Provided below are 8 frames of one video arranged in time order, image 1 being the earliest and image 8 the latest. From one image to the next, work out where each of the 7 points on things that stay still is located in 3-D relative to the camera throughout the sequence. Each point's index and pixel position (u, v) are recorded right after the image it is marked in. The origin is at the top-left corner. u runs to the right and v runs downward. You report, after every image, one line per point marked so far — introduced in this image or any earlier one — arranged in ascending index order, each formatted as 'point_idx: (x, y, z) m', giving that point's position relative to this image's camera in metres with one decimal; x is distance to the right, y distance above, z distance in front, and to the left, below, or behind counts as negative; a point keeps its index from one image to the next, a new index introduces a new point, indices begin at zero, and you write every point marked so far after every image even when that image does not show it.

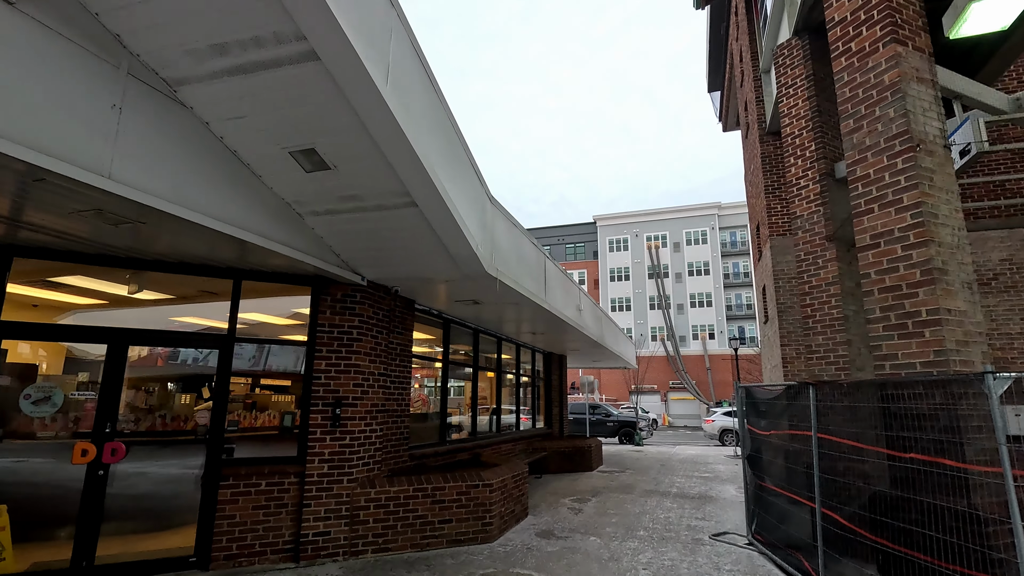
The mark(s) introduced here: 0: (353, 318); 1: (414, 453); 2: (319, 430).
0: (-1.8, -0.3, +5.9) m
1: (-1.3, -2.2, +7.0) m
2: (-2.0, -1.5, +5.5) m
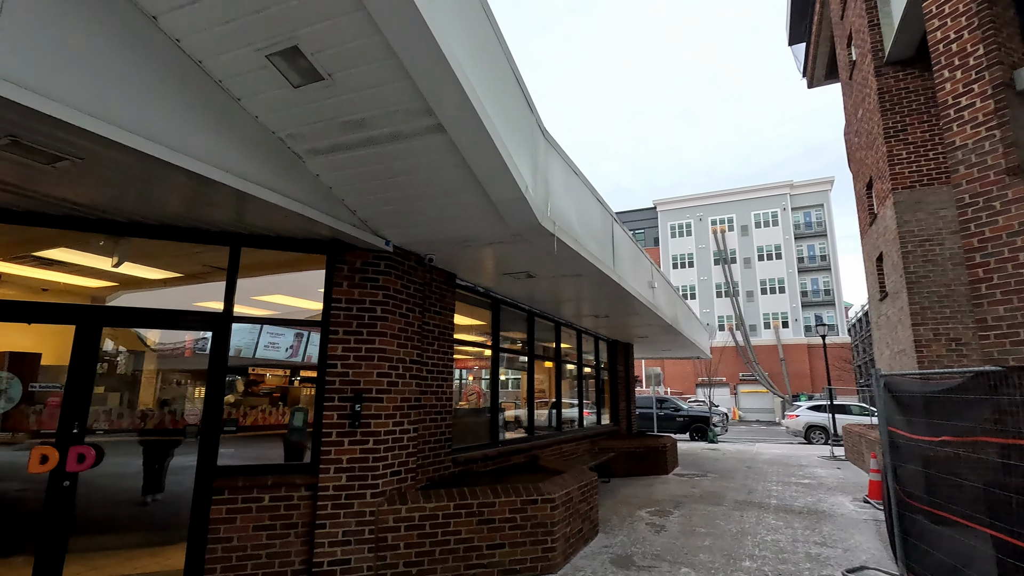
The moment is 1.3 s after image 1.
0: (-1.2, 0.0, +4.7) m
1: (-0.6, -1.8, +5.8) m
2: (-1.5, -1.2, +4.4) m
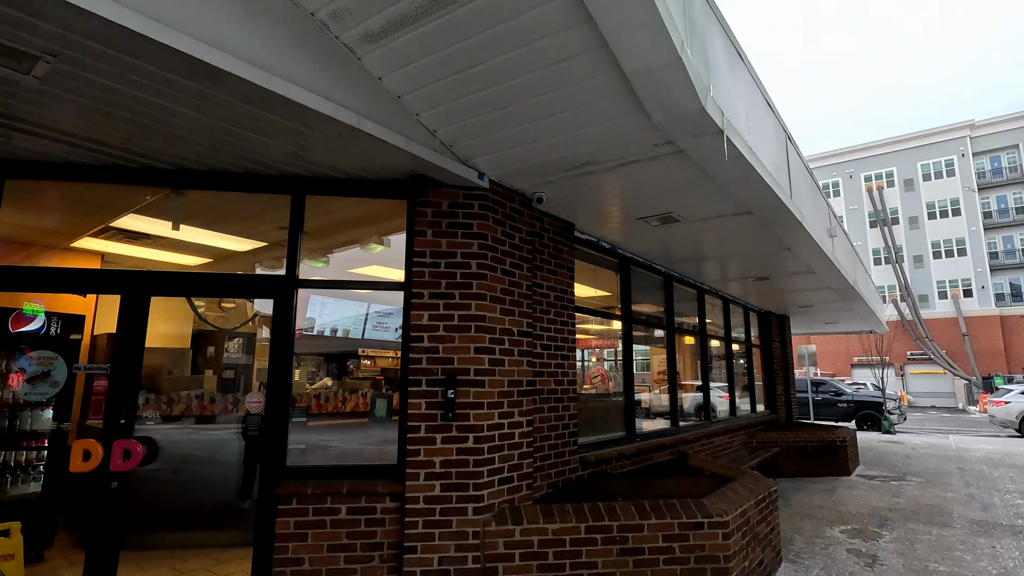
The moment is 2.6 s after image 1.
0: (-0.3, +0.3, +3.6) m
1: (+0.7, -1.4, +4.5) m
2: (-0.6, -0.9, +3.3) m
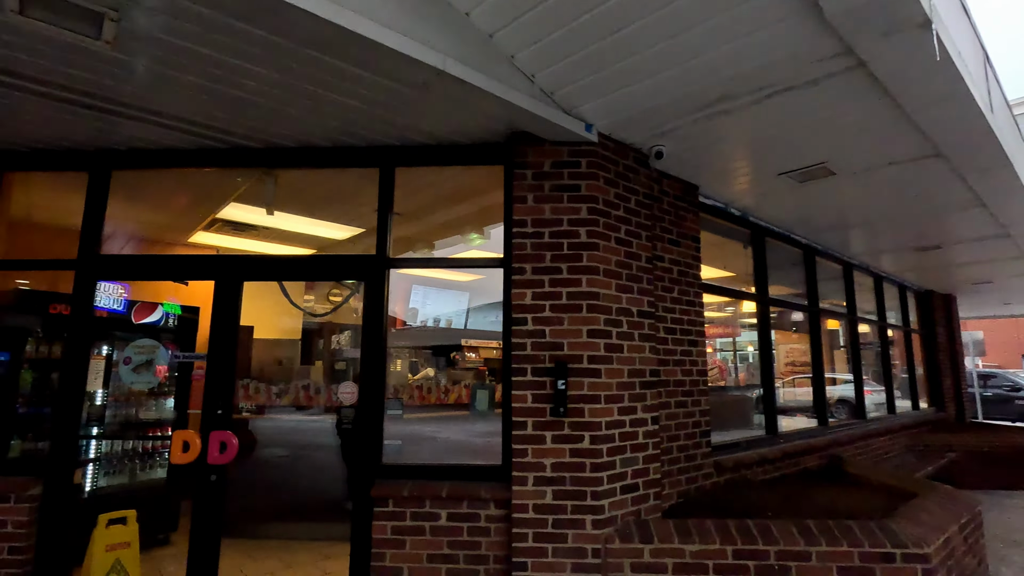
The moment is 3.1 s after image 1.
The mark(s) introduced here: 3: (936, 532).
0: (+0.4, +0.5, +3.0) m
1: (+1.5, -1.2, +3.8) m
2: (+0.1, -0.7, +2.8) m
3: (+2.3, -1.3, +2.9) m
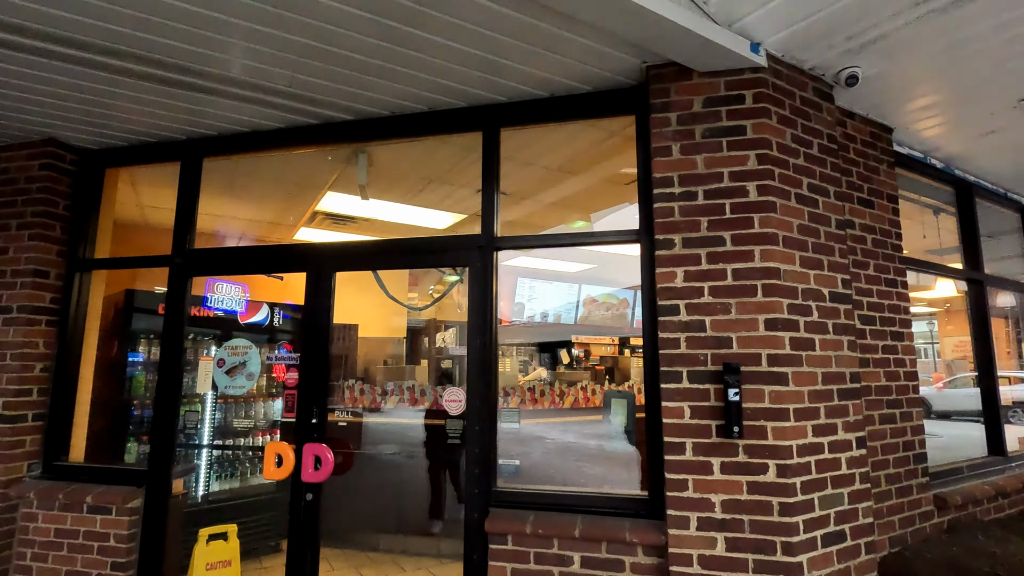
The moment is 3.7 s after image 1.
0: (+1.0, +0.6, +2.3) m
1: (+2.3, -1.1, +2.8) m
2: (+0.7, -0.6, +2.1) m
3: (+2.9, -1.1, +1.7) m
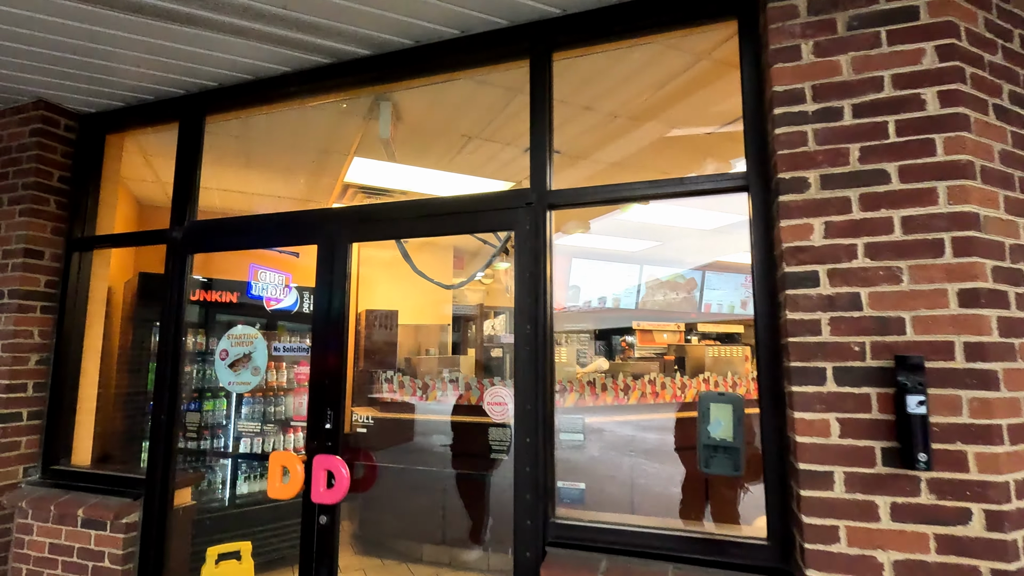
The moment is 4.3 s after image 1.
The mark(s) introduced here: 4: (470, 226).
0: (+1.2, +0.7, +1.6) m
1: (+2.6, -0.9, +2.0) m
2: (+0.9, -0.5, +1.5) m
3: (+3.0, -1.0, +0.9) m
4: (-0.2, +0.2, +2.1) m
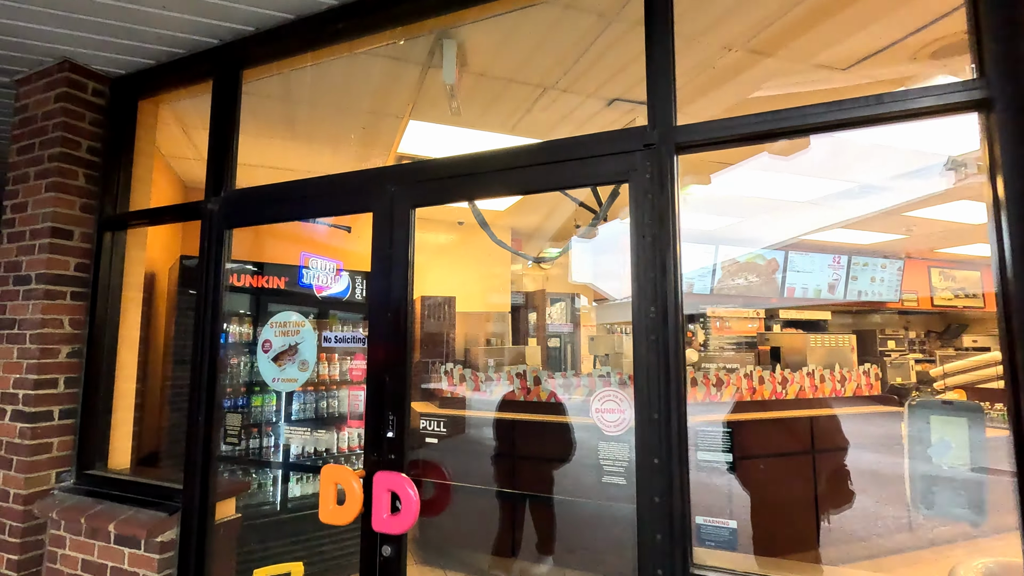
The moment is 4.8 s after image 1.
0: (+1.4, +0.8, +0.9) m
1: (+2.9, -0.8, +1.3) m
2: (+1.2, -0.4, +0.9) m
3: (+3.2, -0.9, +0.2) m
4: (+0.2, +0.3, +1.6) m
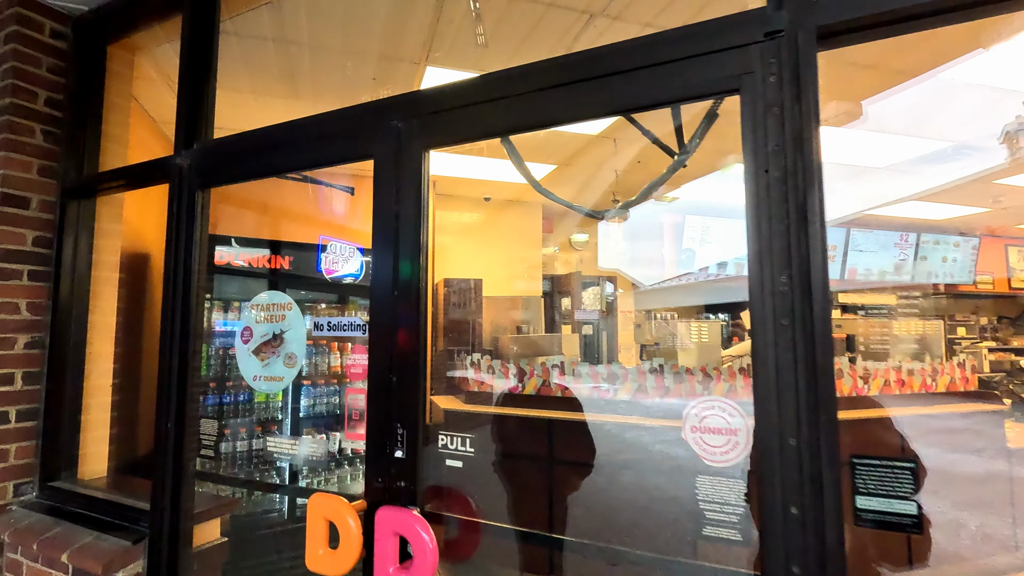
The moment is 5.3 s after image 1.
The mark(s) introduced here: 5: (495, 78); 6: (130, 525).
0: (+1.5, +0.8, +0.4) m
1: (+3.0, -0.7, +0.7) m
2: (+1.3, -0.4, +0.4) m
3: (+3.3, -0.9, -0.5) m
4: (+0.3, +0.4, +1.1) m
5: (0.0, +0.5, +1.3) m
6: (-1.3, -0.8, +1.8) m
